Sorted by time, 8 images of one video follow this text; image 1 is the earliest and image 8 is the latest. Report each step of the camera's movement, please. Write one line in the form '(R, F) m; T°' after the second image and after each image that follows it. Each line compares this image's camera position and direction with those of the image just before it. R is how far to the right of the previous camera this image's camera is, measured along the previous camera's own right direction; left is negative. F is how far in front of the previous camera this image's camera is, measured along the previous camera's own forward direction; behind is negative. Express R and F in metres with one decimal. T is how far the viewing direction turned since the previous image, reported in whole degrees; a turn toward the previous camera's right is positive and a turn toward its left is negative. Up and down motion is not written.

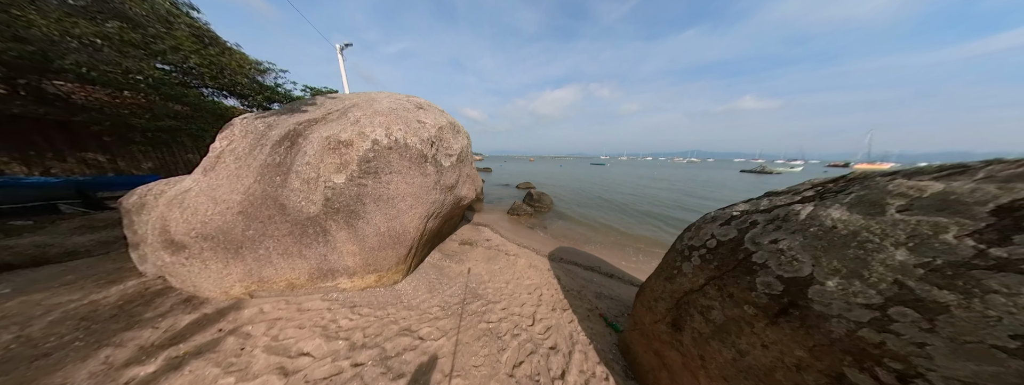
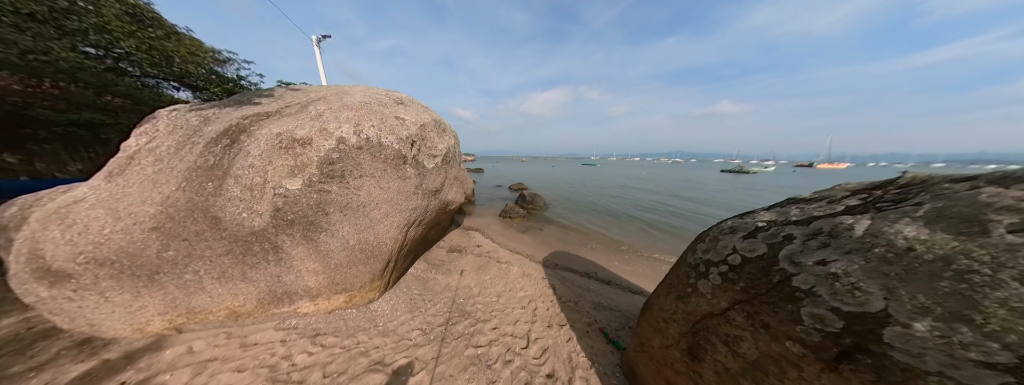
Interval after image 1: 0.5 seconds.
(0.0, +0.5) m; +2°
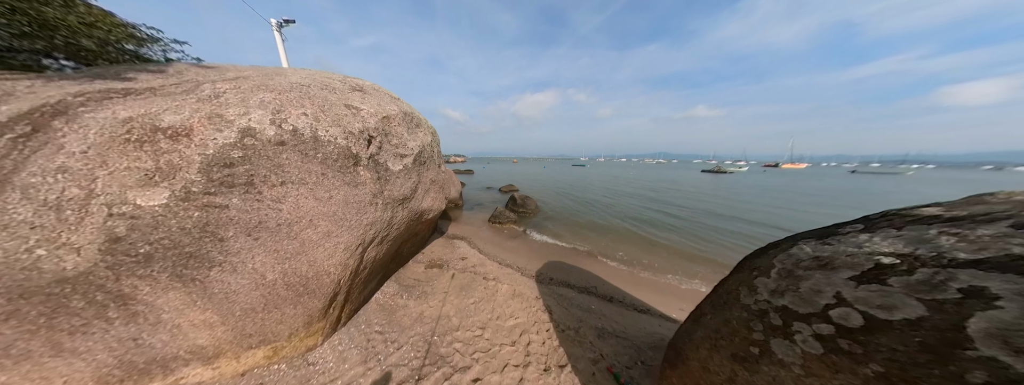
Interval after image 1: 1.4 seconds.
(+0.1, +0.9) m; +2°
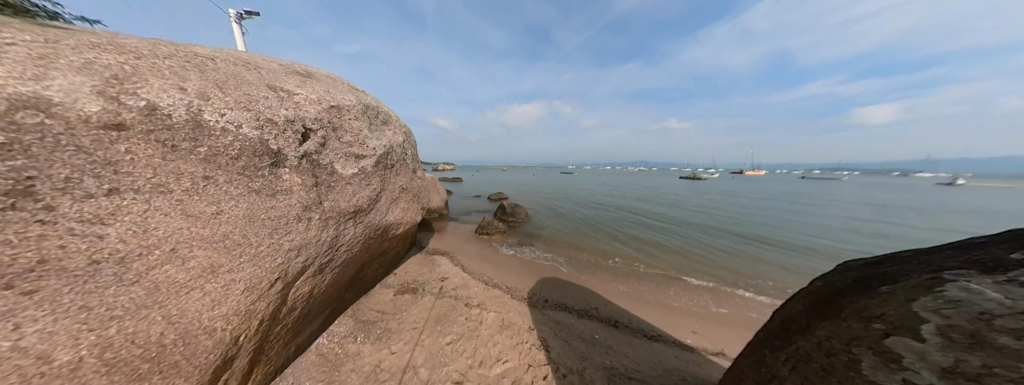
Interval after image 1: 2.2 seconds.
(+0.1, +0.9) m; +3°
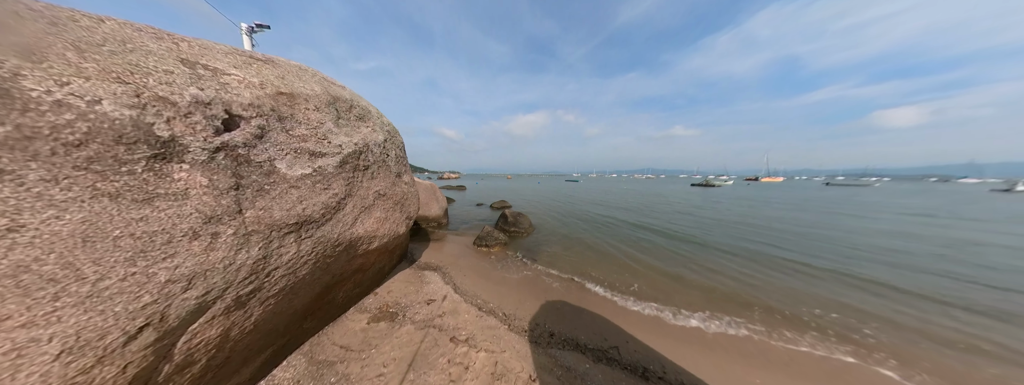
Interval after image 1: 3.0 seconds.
(+0.1, +0.8) m; -1°
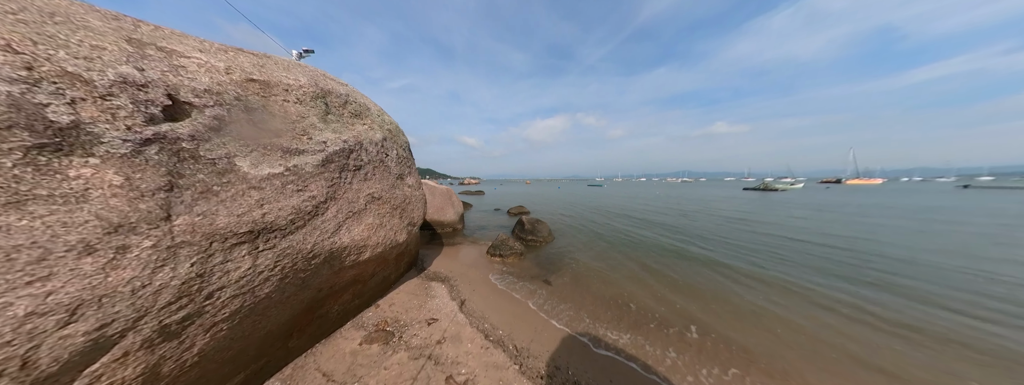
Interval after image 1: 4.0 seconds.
(+0.2, +0.7) m; -5°
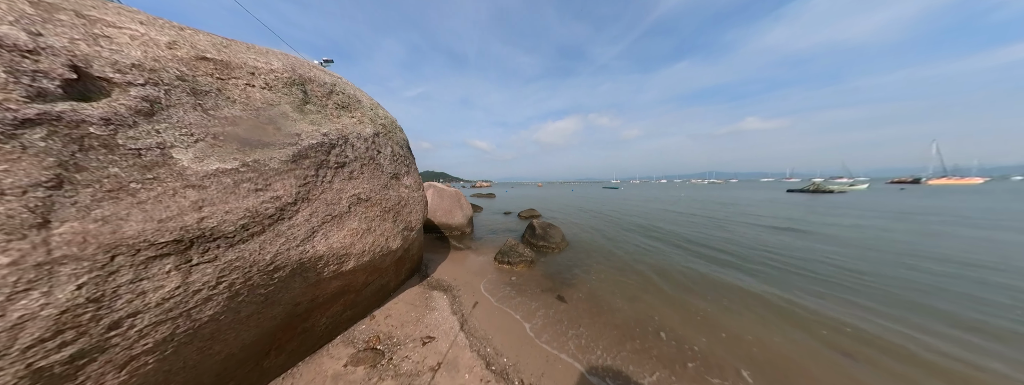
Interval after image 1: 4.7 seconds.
(+0.1, +0.6) m; -3°
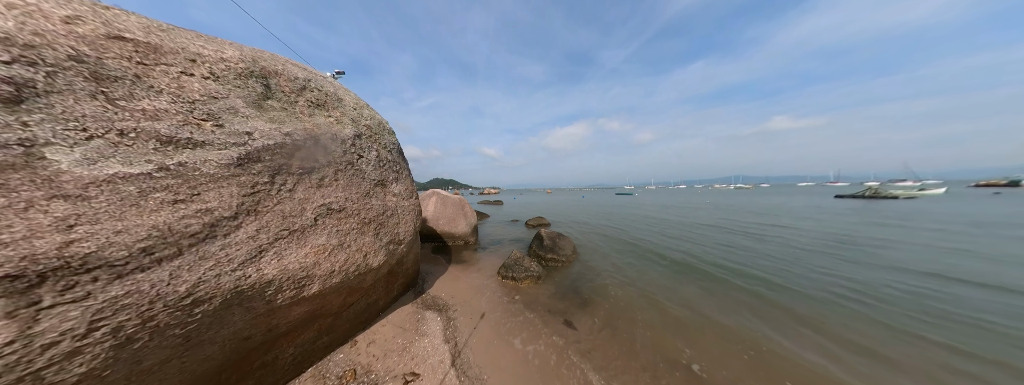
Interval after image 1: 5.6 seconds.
(+0.2, +0.6) m; -3°
